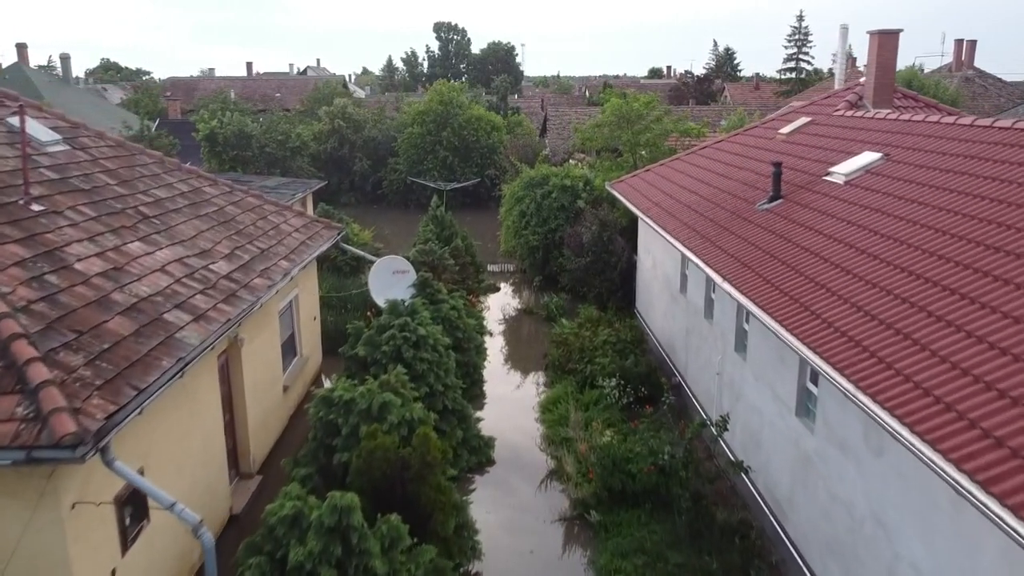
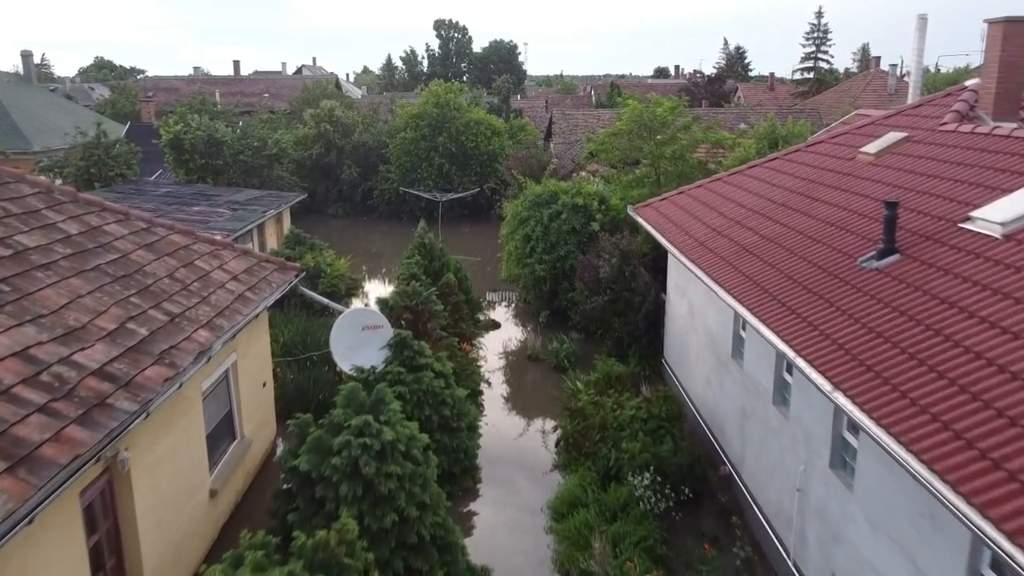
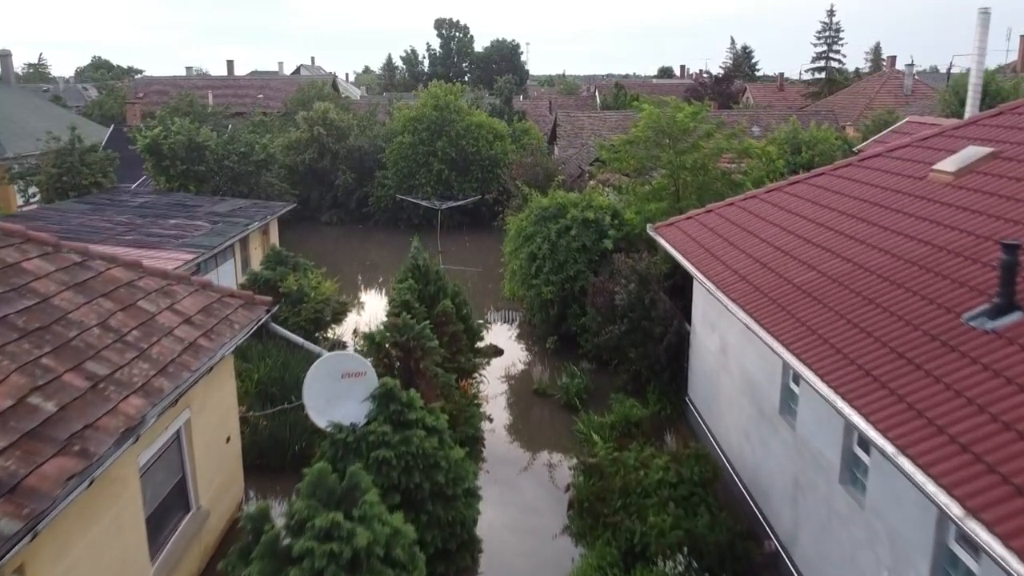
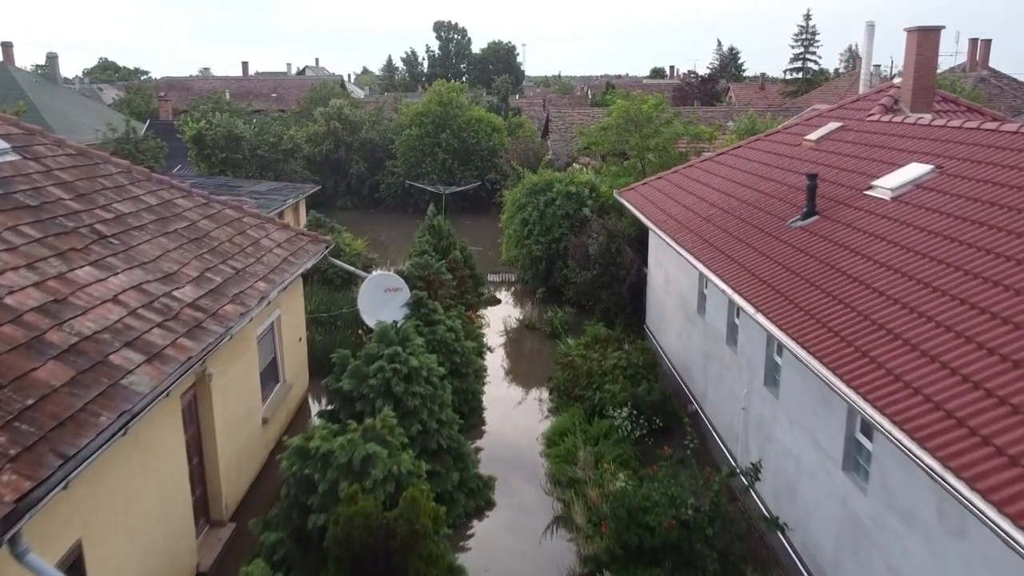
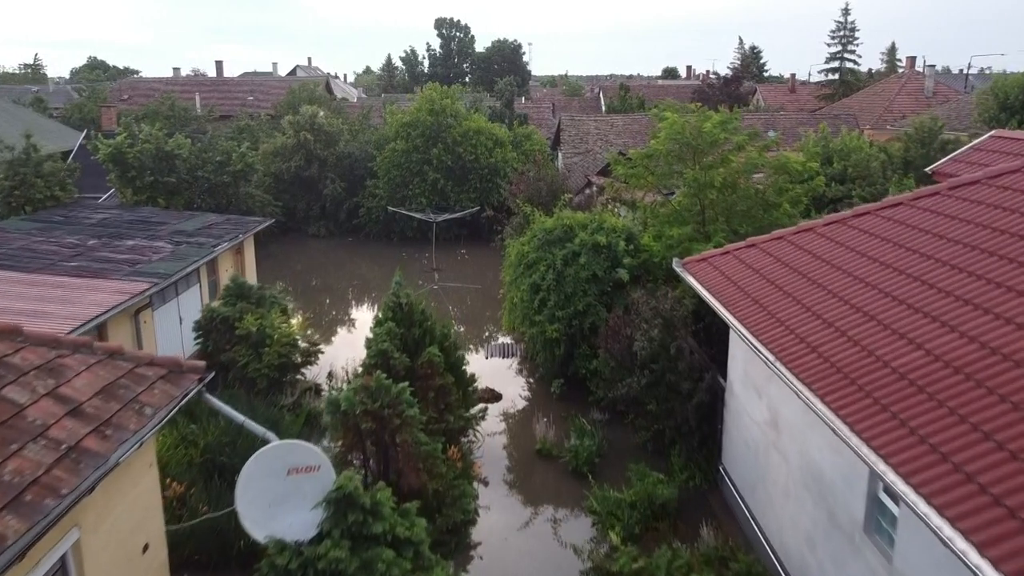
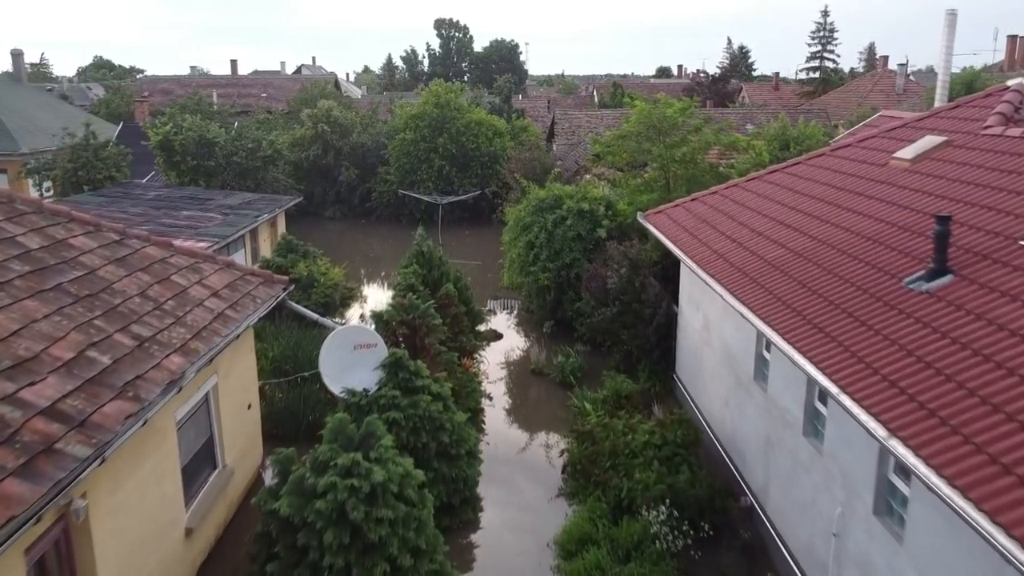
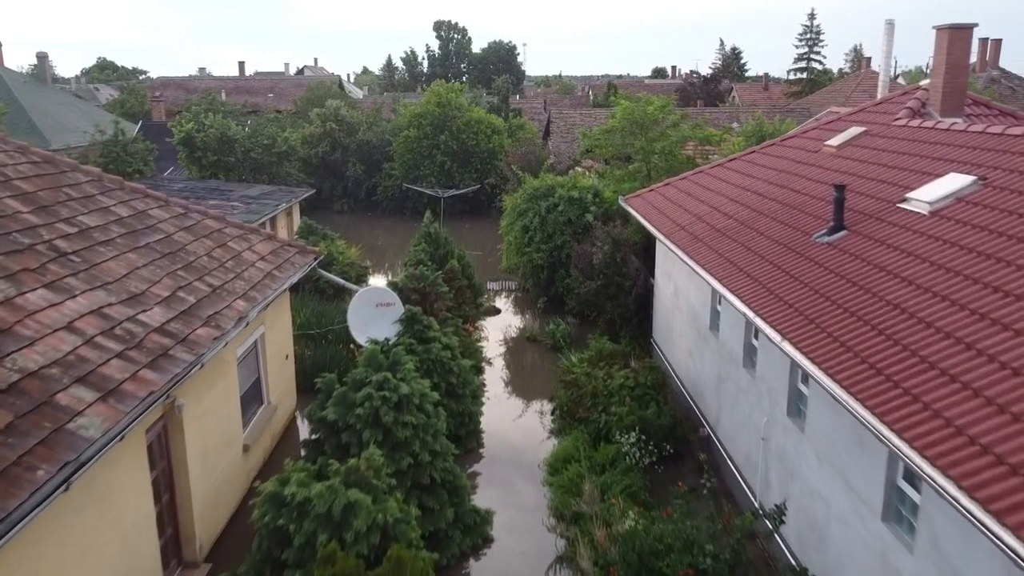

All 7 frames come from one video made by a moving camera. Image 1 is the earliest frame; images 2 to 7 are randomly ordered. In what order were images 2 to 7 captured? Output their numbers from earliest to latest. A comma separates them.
4, 7, 2, 6, 3, 5
